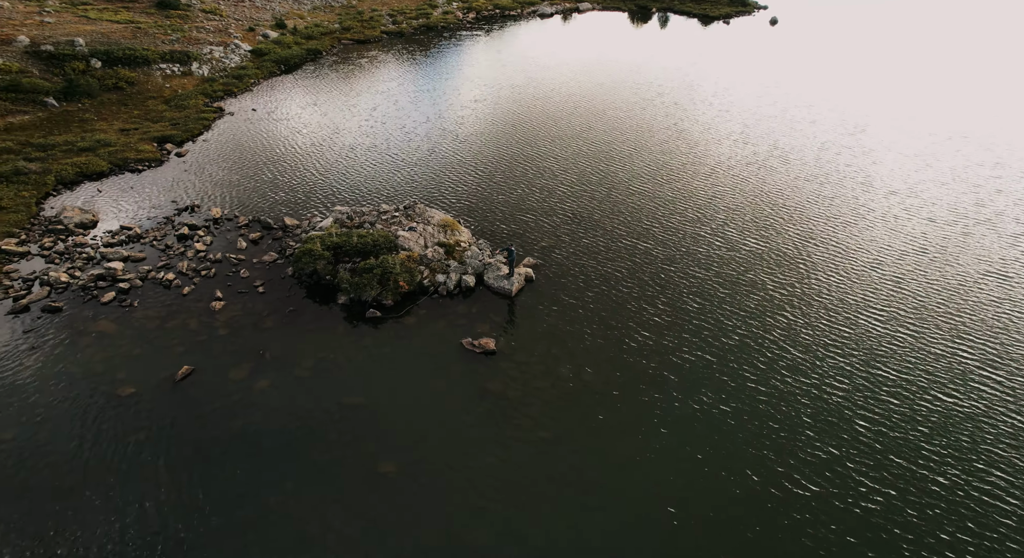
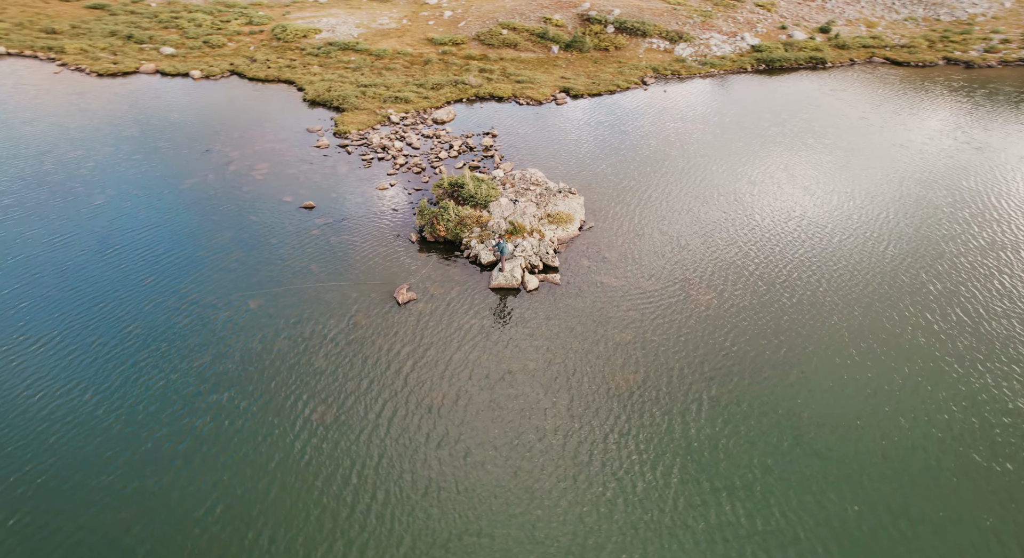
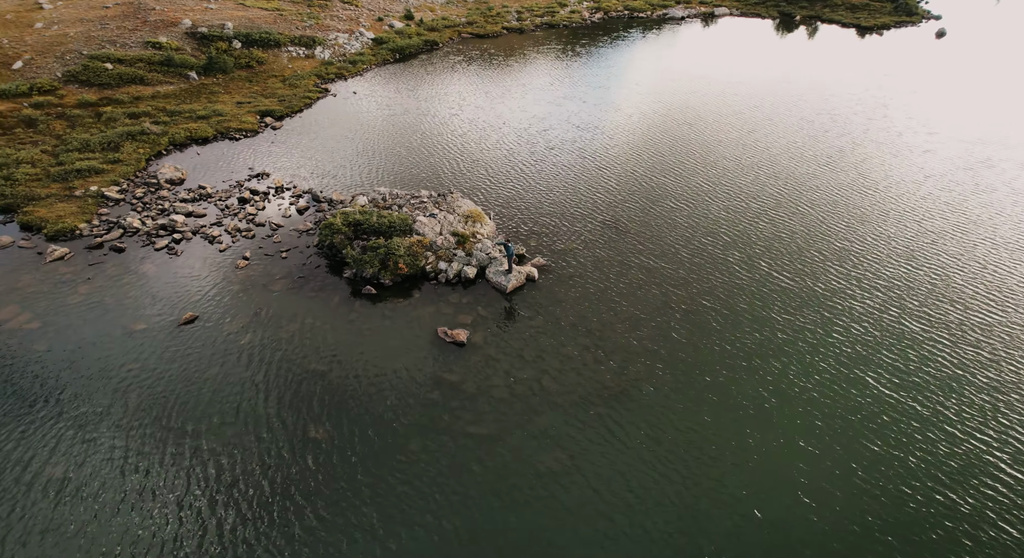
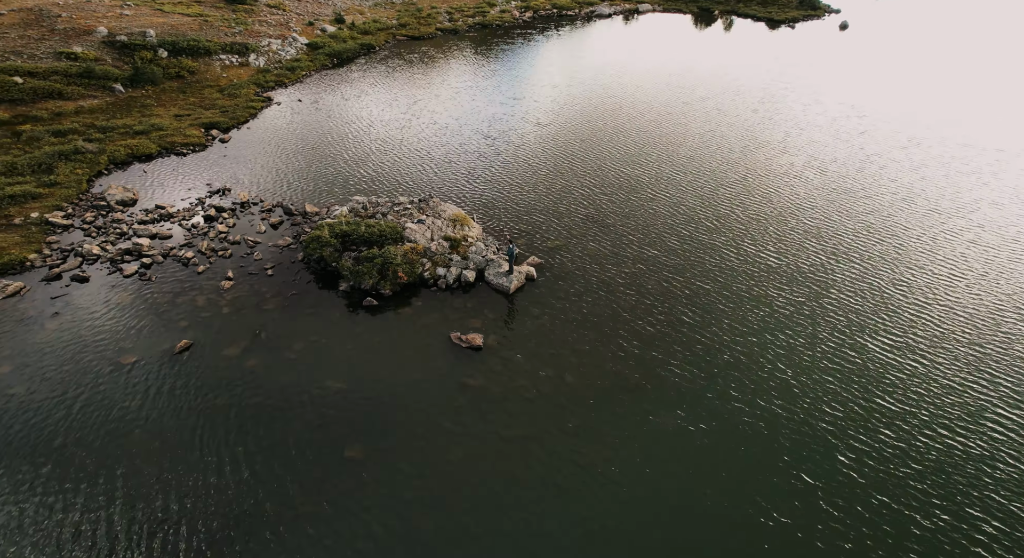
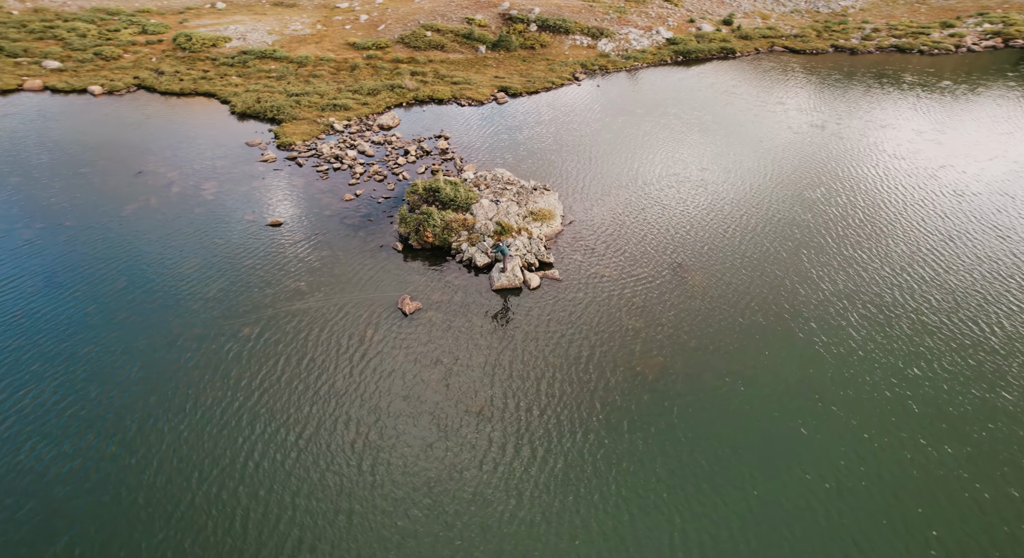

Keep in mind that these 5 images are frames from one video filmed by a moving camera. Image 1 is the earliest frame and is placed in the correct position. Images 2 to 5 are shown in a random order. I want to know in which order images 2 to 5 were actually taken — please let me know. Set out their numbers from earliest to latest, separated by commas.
4, 3, 5, 2
